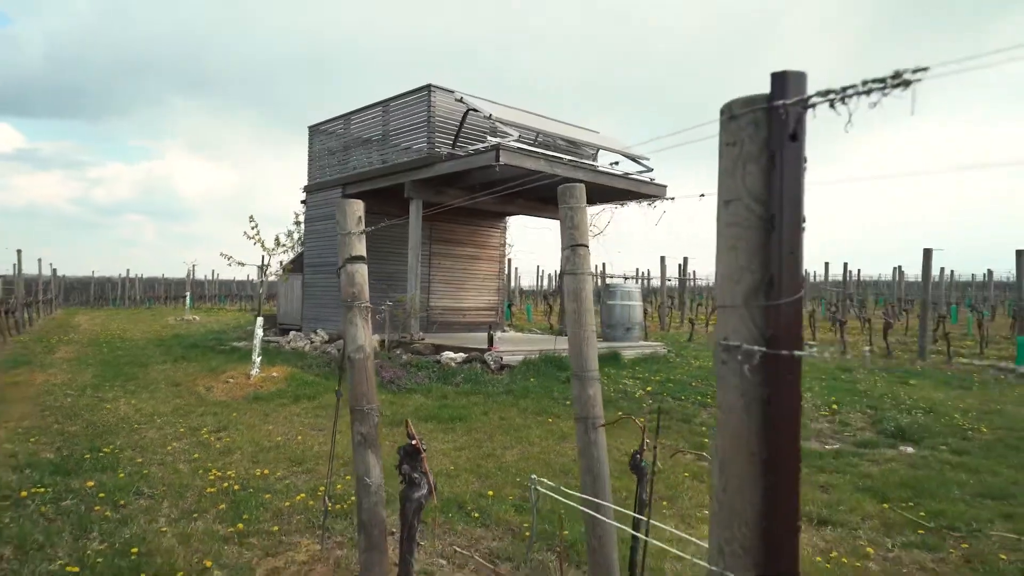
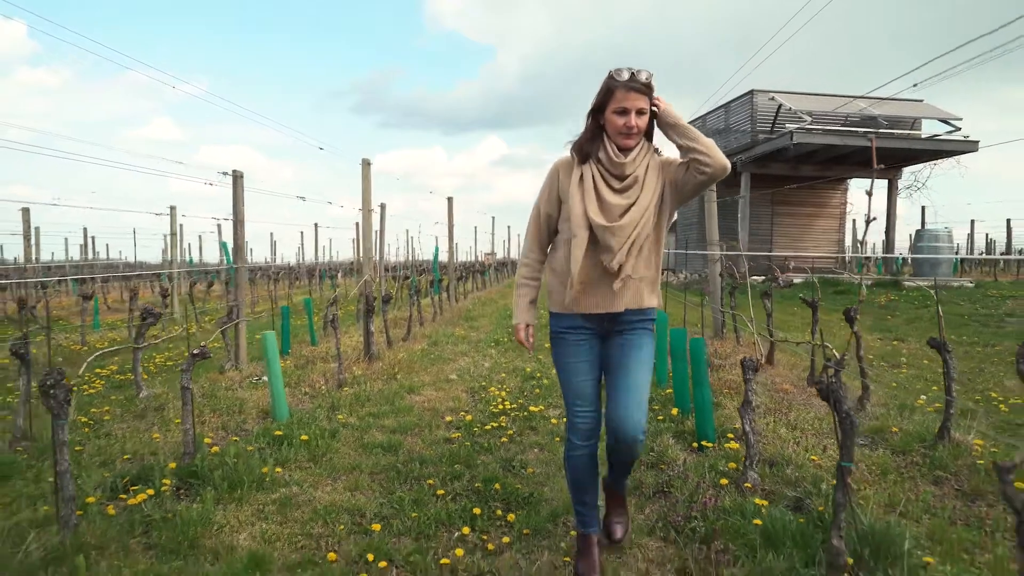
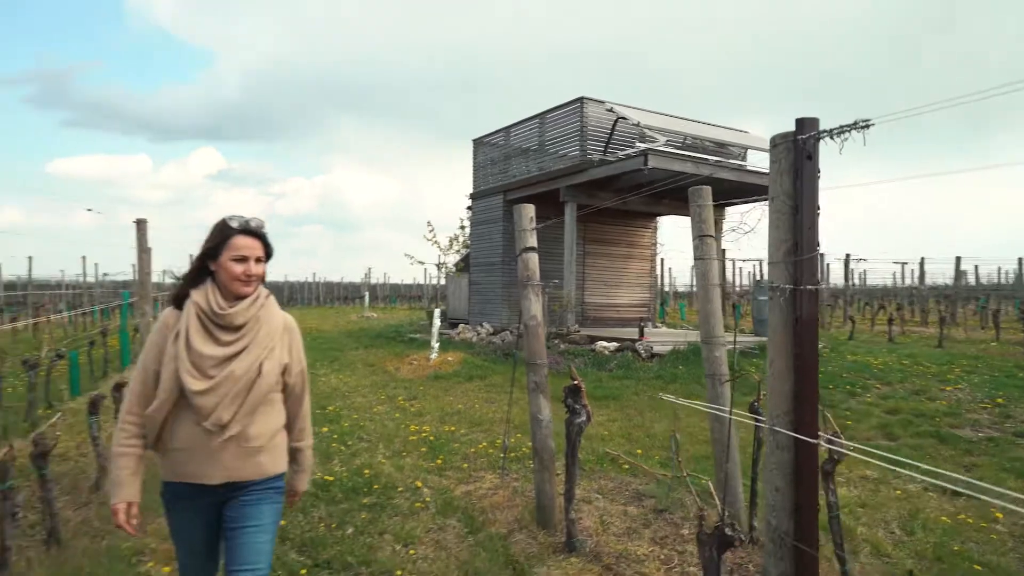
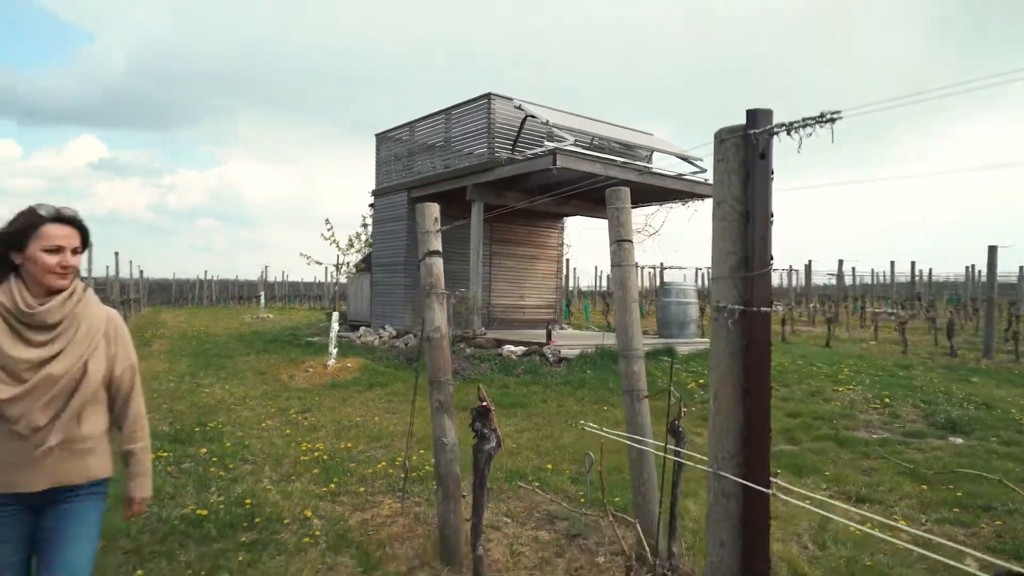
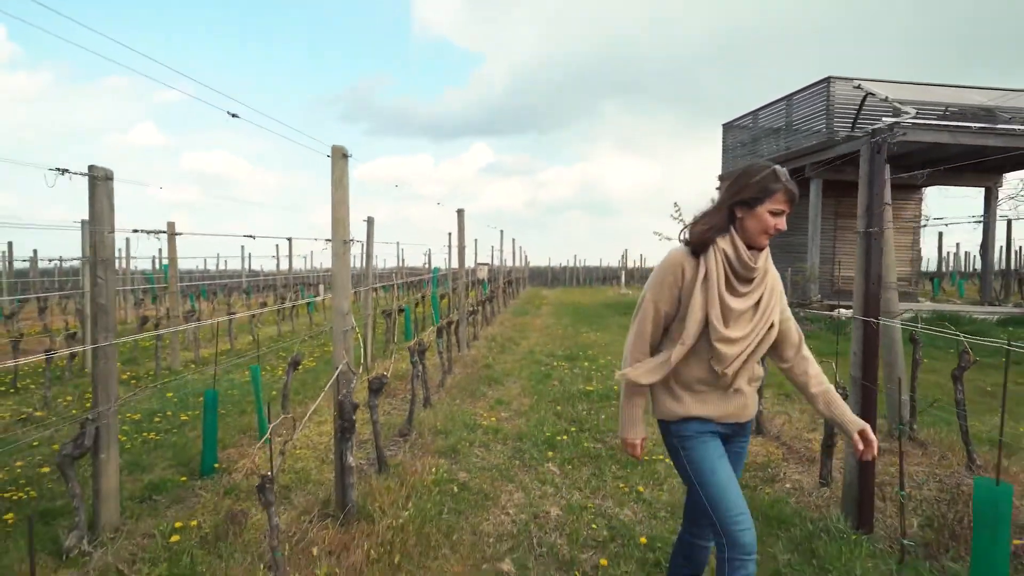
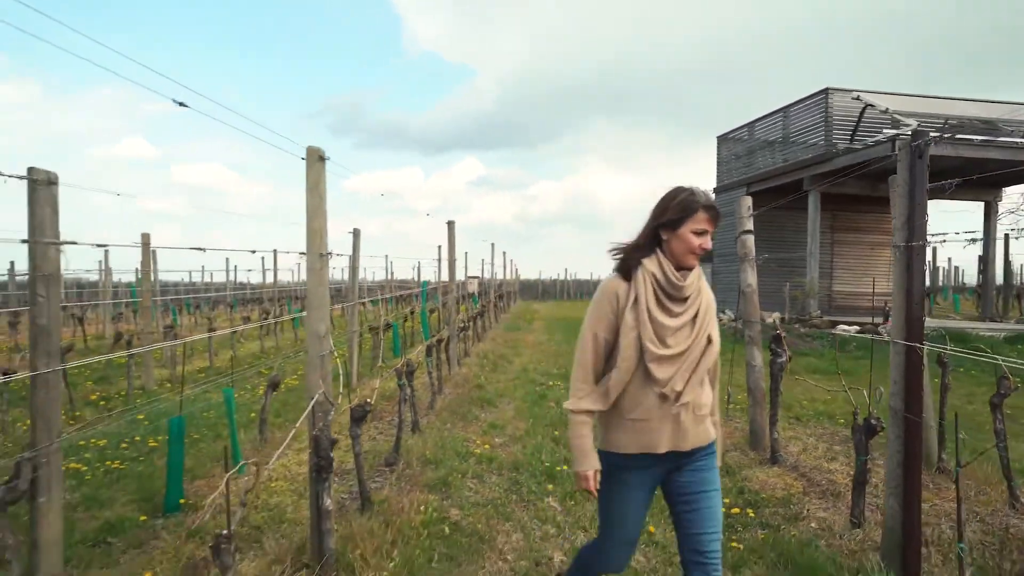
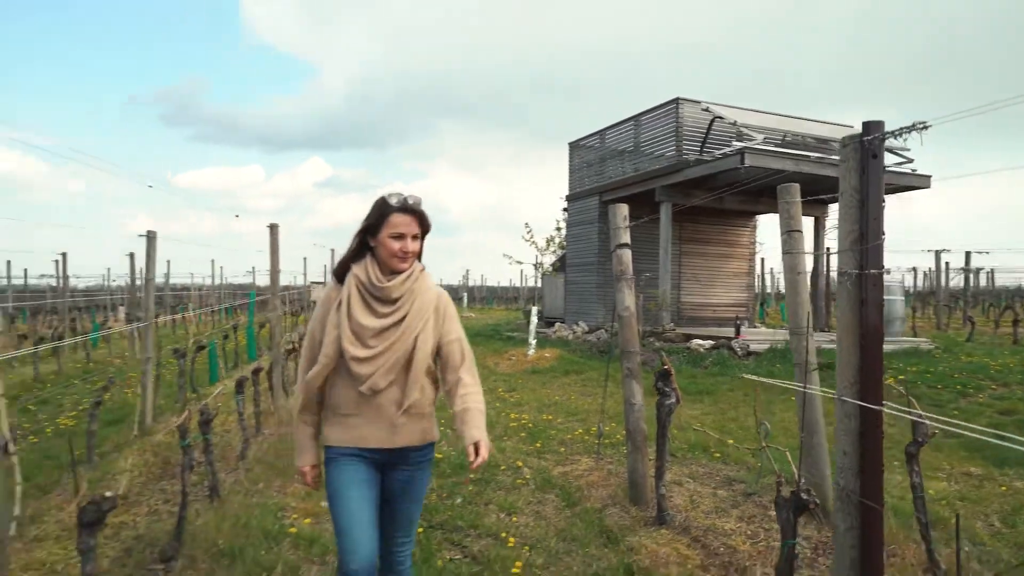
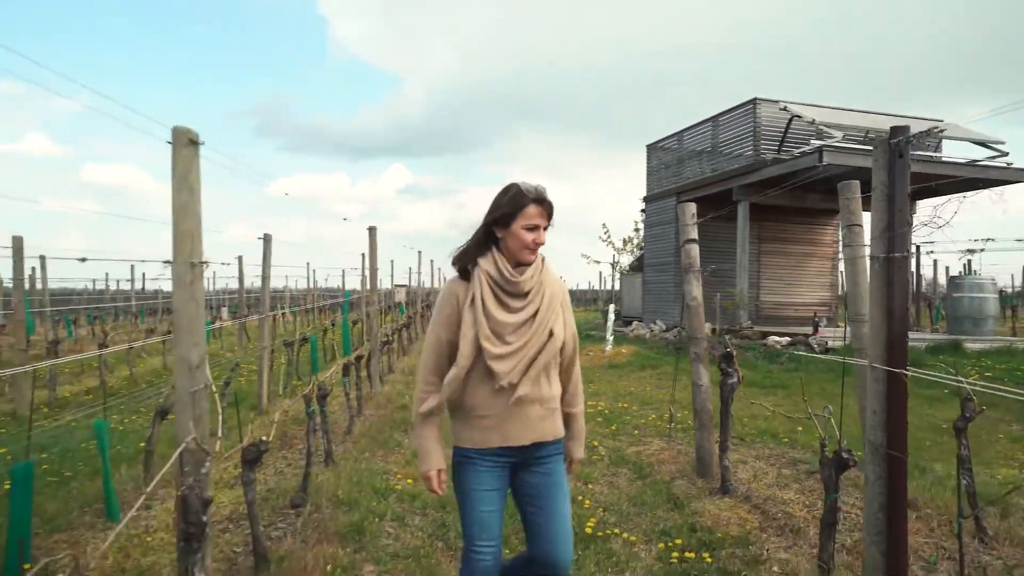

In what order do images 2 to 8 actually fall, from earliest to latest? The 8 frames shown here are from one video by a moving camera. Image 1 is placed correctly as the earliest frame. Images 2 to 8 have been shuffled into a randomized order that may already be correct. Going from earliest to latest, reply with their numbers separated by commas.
4, 3, 7, 8, 6, 5, 2
